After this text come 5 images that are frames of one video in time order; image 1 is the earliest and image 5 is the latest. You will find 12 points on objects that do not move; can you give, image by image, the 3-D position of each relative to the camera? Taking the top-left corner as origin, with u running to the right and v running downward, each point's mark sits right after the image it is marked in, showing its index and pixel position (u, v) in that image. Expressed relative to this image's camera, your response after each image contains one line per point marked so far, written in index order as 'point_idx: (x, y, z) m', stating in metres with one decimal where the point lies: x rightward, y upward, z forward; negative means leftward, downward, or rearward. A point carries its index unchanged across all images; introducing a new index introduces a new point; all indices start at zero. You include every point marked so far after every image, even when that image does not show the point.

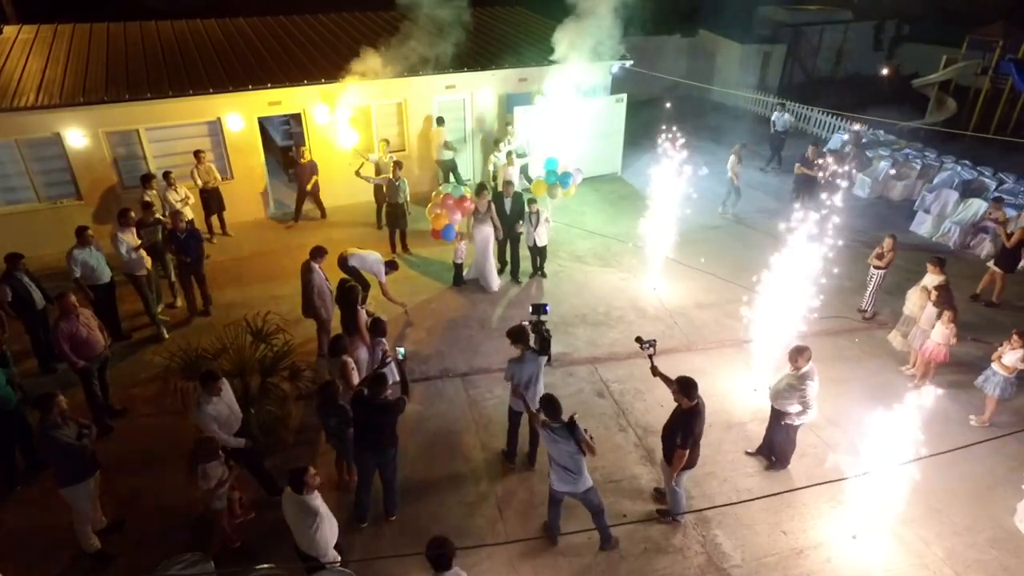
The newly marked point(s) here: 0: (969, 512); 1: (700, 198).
0: (+4.6, -2.3, +6.2) m
1: (+4.0, +2.0, +13.6) m
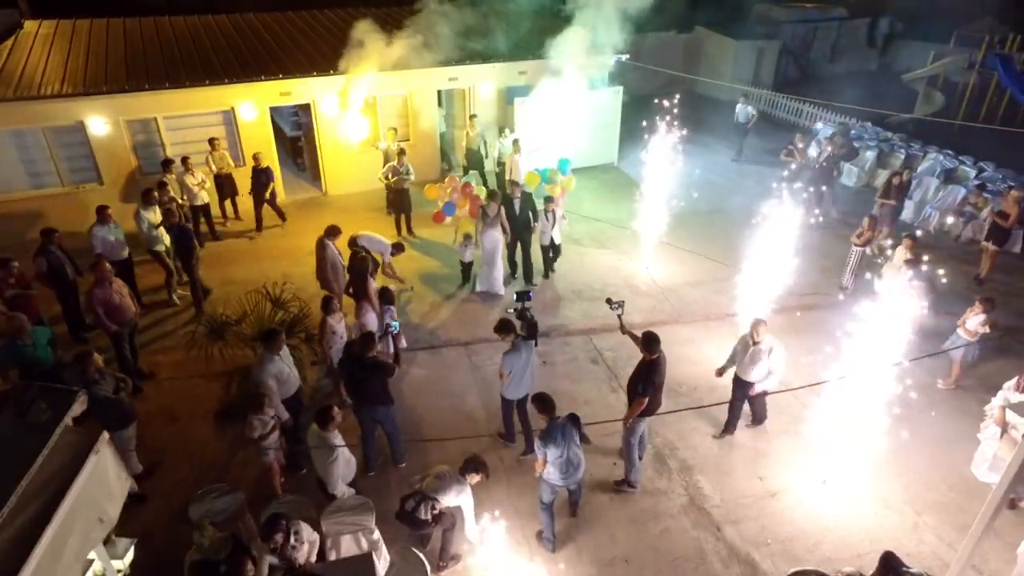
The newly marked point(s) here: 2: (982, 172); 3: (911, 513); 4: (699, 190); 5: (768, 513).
0: (+4.6, -1.9, +6.8) m
1: (+4.0, +2.4, +14.2) m
2: (+9.7, +2.4, +12.7) m
3: (+4.0, -2.3, +6.3) m
4: (+4.1, +2.2, +13.9) m
5: (+2.6, -2.3, +6.3) m
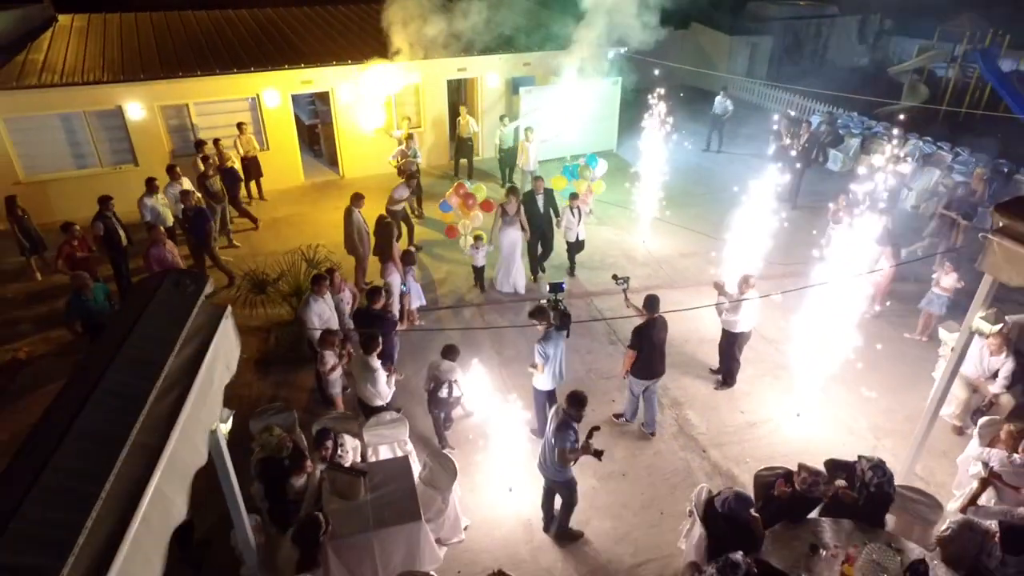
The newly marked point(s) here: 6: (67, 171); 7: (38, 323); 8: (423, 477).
0: (+4.7, -1.4, +7.7) m
1: (+4.1, +2.9, +15.1) m
2: (+9.8, +2.9, +13.7) m
3: (+4.2, -1.7, +7.2) m
4: (+4.2, +2.7, +14.8) m
5: (+2.7, -1.7, +7.2) m
6: (-8.6, +2.3, +11.9) m
7: (-6.9, -0.5, +9.0) m
8: (-0.8, -1.8, +5.8) m
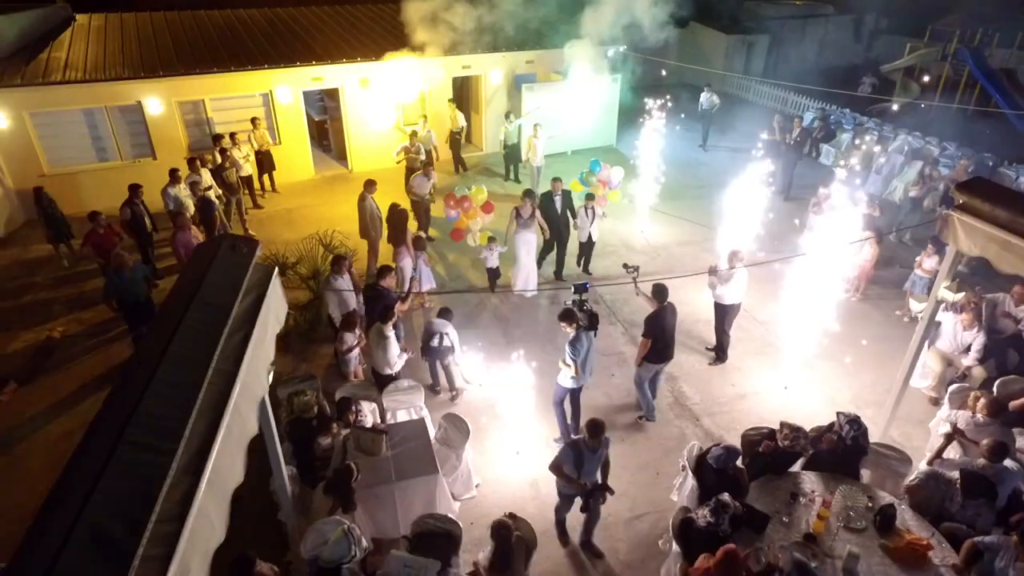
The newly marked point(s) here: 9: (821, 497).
0: (+4.8, -1.1, +8.2) m
1: (+4.2, +3.2, +15.6) m
2: (+9.9, +3.1, +14.2) m
3: (+4.2, -1.5, +7.7) m
4: (+4.3, +3.0, +15.3) m
5: (+2.8, -1.5, +7.7) m
6: (-8.5, +2.5, +12.5) m
7: (-6.8, -0.3, +9.5) m
8: (-0.8, -1.5, +6.3) m
9: (+2.7, -1.8, +5.5) m
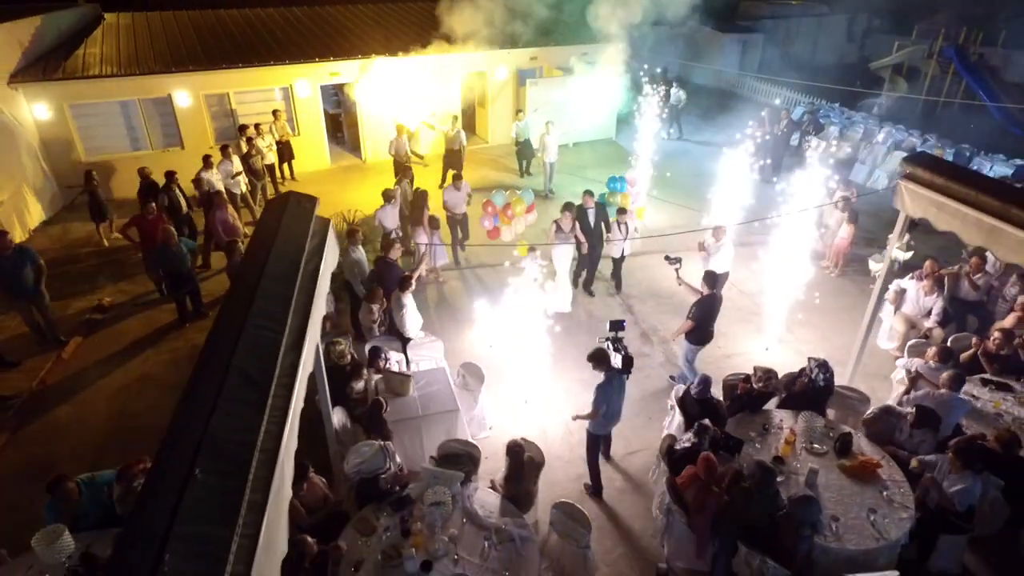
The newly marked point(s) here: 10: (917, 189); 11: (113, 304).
0: (+4.9, -0.7, +9.1) m
1: (+4.3, +3.6, +16.5) m
2: (+10.0, +3.5, +15.1) m
3: (+4.4, -1.1, +8.6) m
4: (+4.4, +3.4, +16.2) m
5: (+2.9, -1.1, +8.6) m
6: (-8.4, +2.9, +13.3) m
7: (-6.7, +0.2, +10.4) m
8: (-0.6, -1.1, +7.2) m
9: (+2.8, -1.4, +6.3) m
10: (+3.9, +1.0, +6.0) m
11: (-6.3, -0.3, +9.7) m
